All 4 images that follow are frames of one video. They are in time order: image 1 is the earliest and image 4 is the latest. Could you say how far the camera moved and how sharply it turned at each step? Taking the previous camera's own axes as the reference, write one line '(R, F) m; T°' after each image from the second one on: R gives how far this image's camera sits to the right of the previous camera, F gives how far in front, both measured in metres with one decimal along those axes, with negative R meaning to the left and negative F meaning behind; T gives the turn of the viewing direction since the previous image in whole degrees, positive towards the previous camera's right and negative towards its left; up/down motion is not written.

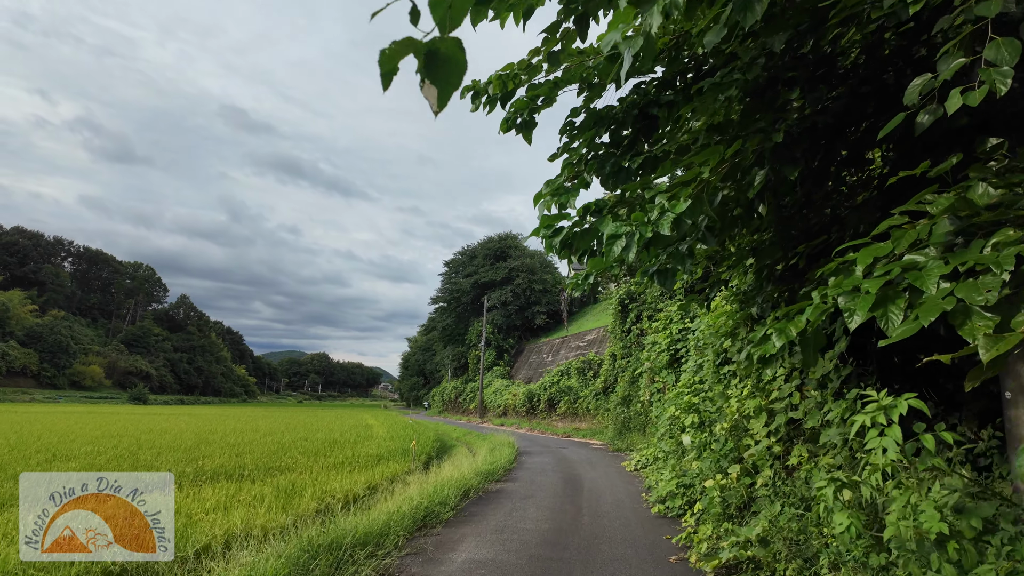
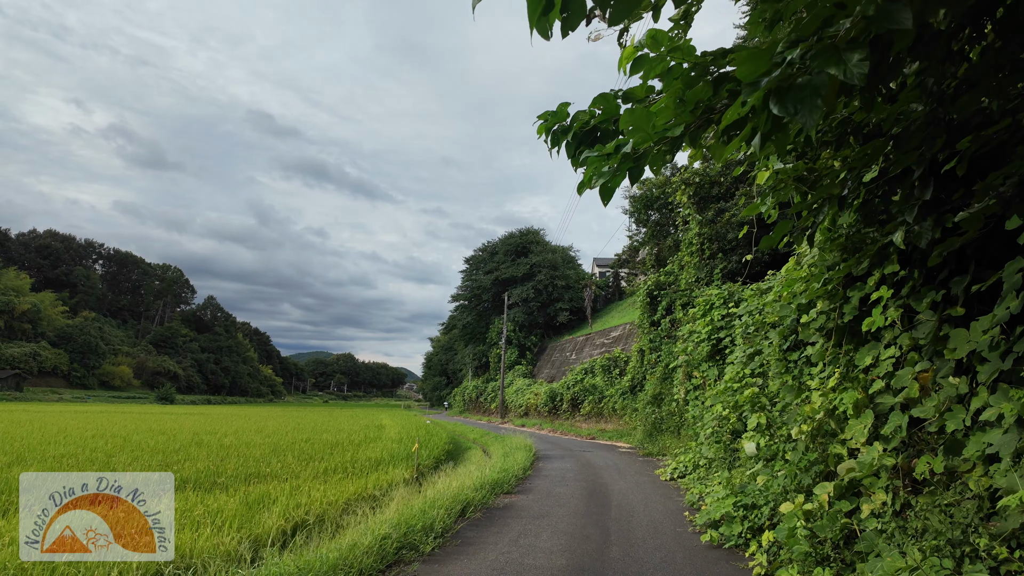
(+0.2, +1.3) m; -3°
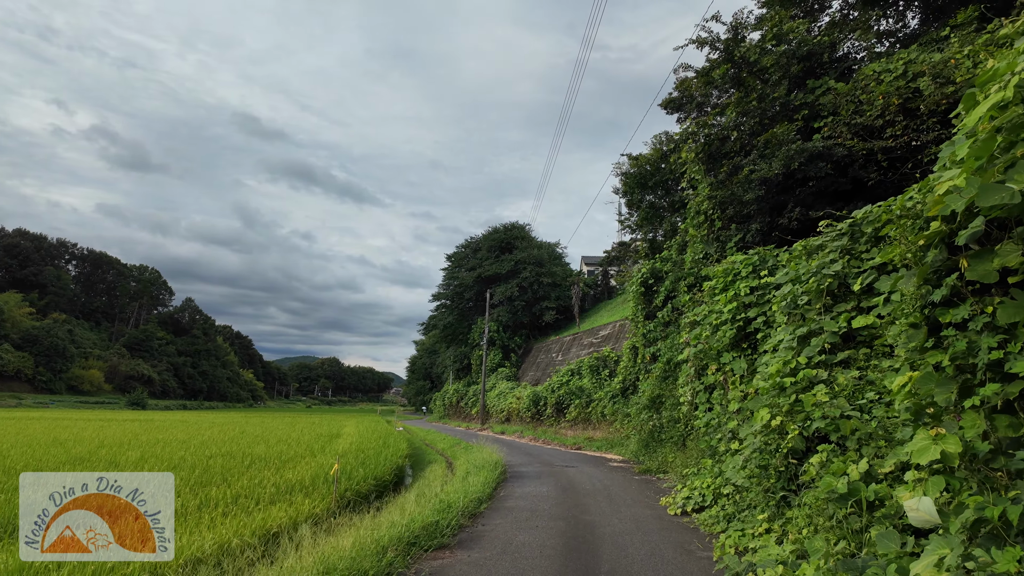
(+0.5, +2.3) m; +1°
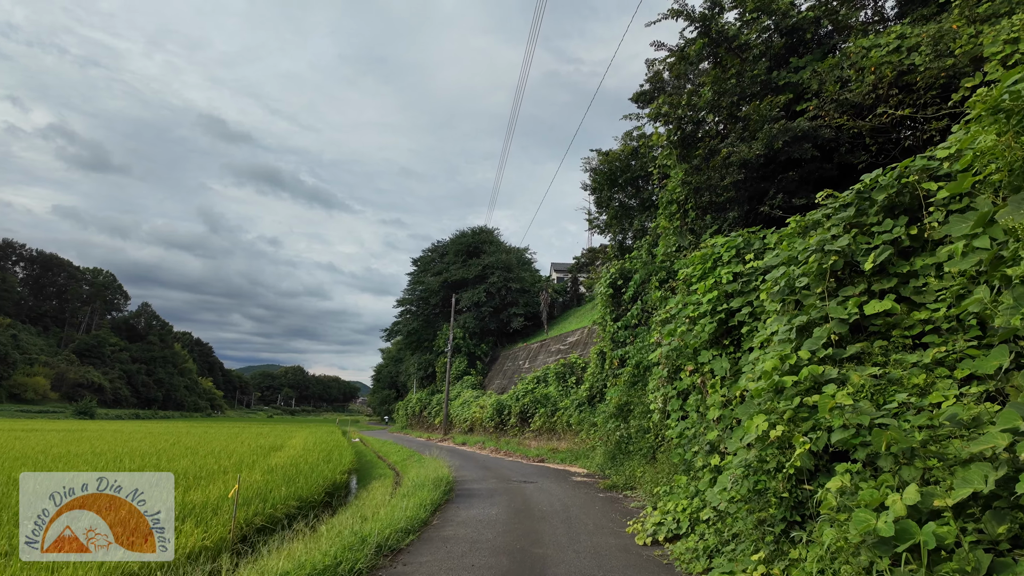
(+0.3, +1.1) m; +3°
